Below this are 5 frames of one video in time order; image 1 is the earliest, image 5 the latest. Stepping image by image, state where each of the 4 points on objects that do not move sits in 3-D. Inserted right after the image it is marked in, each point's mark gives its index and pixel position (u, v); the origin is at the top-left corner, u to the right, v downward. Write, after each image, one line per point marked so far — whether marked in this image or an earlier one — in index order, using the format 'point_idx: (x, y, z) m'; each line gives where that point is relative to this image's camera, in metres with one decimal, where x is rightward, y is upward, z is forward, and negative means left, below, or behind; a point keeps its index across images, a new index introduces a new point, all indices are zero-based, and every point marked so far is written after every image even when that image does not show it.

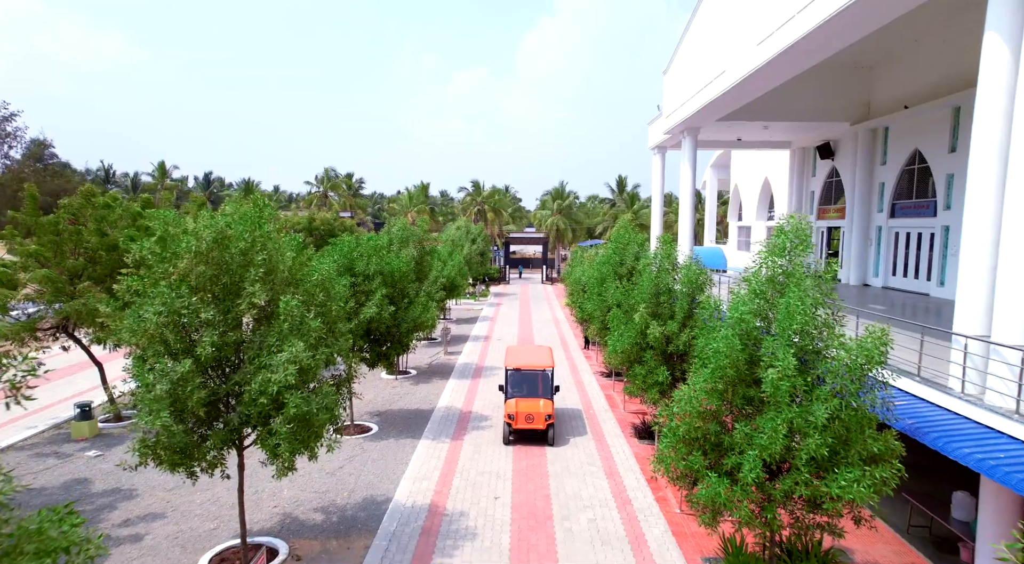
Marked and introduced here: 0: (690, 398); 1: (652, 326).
0: (+2.3, -1.5, +8.4) m
1: (+2.7, -0.8, +12.3) m
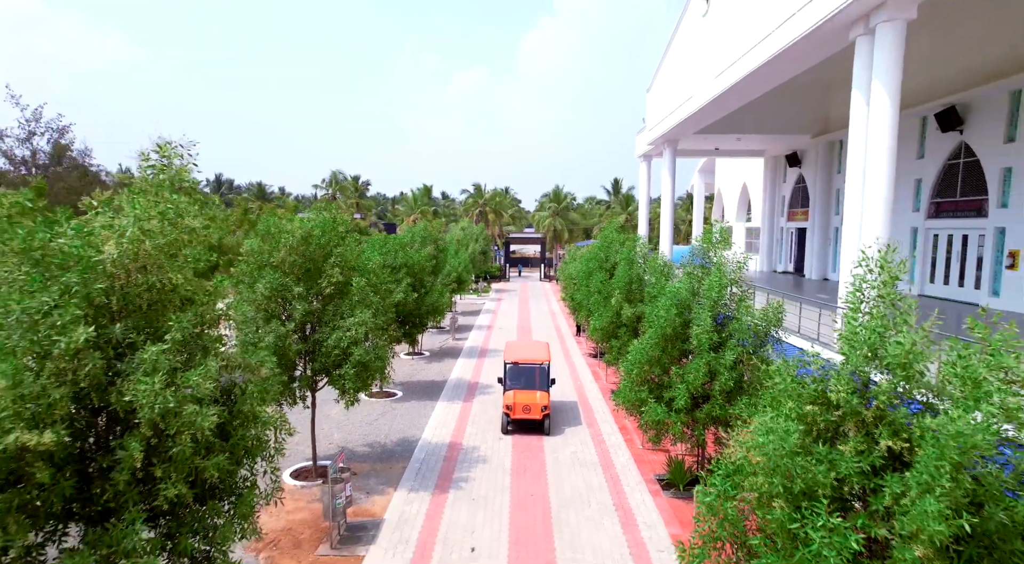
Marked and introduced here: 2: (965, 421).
0: (+2.3, -1.2, +11.6) m
1: (+2.7, -0.6, +15.5) m
2: (+3.4, -1.0, +4.9) m
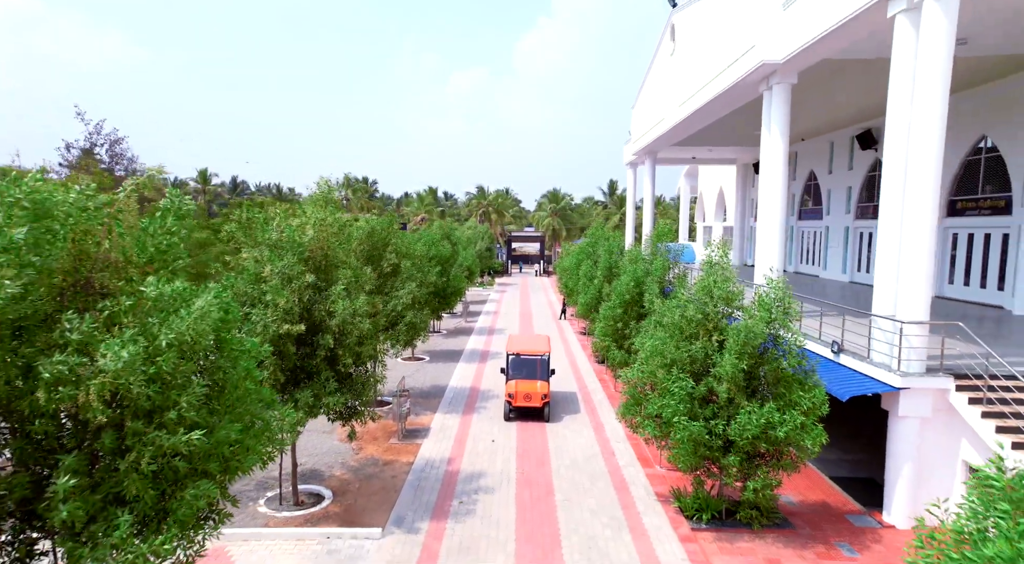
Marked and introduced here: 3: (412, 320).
0: (+2.4, -0.8, +16.3) m
1: (+2.8, -0.2, +20.2) m
2: (+3.6, -0.6, +9.6) m
3: (-2.4, -1.0, +16.1) m
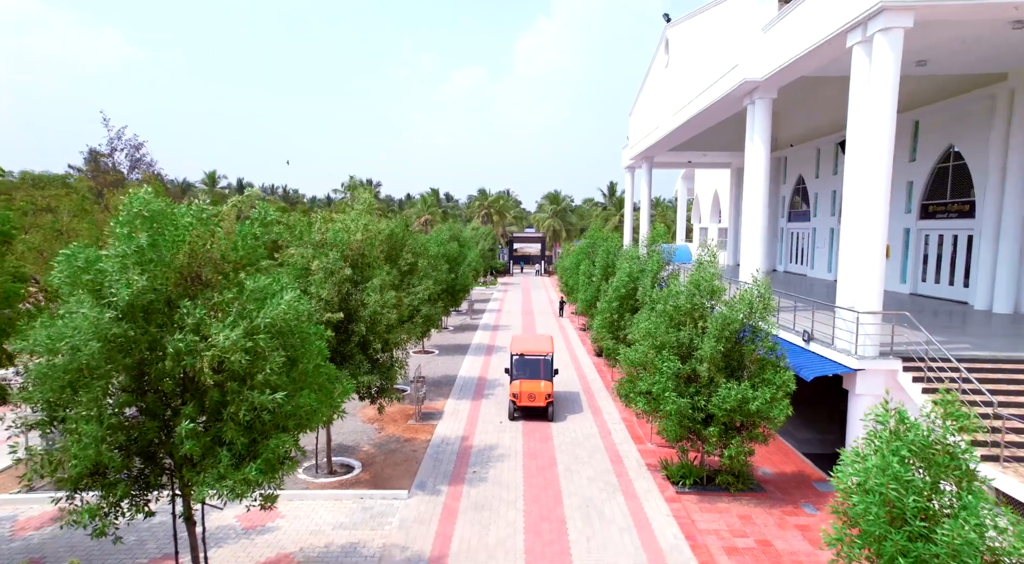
0: (+2.6, -0.7, +17.8) m
1: (+3.0, -0.1, +21.8) m
2: (+3.7, -0.5, +11.1) m
3: (-2.3, -0.9, +17.7) m
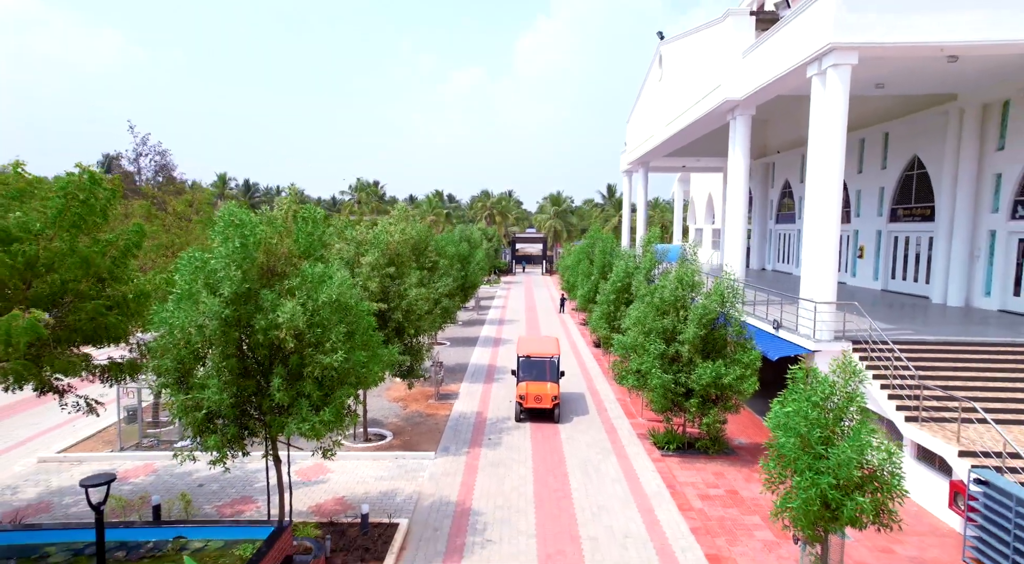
0: (+2.8, -0.6, +19.9) m
1: (+3.2, 0.0, +23.9) m
2: (+4.0, -0.4, +13.2) m
3: (-2.1, -0.8, +19.8) m
